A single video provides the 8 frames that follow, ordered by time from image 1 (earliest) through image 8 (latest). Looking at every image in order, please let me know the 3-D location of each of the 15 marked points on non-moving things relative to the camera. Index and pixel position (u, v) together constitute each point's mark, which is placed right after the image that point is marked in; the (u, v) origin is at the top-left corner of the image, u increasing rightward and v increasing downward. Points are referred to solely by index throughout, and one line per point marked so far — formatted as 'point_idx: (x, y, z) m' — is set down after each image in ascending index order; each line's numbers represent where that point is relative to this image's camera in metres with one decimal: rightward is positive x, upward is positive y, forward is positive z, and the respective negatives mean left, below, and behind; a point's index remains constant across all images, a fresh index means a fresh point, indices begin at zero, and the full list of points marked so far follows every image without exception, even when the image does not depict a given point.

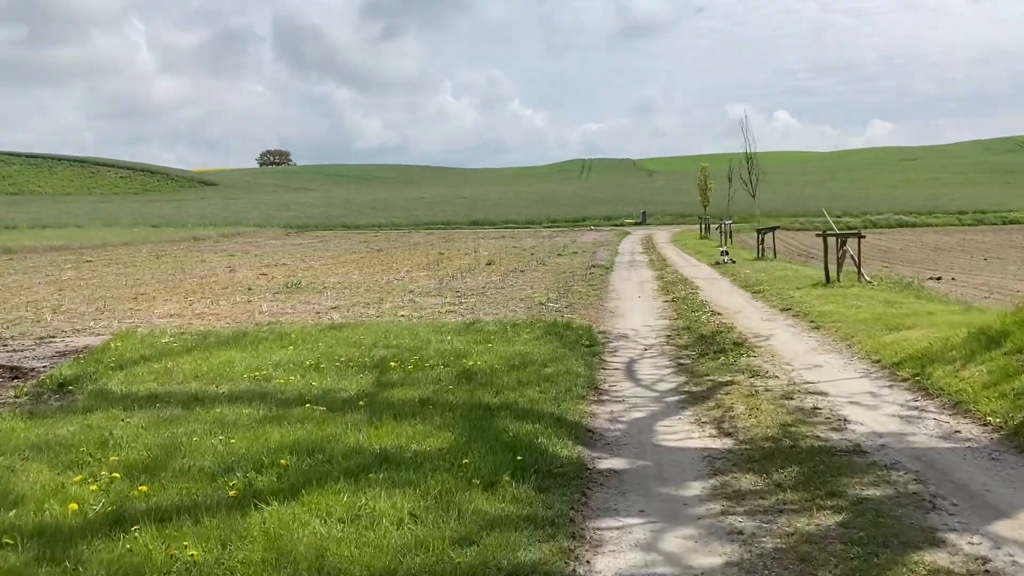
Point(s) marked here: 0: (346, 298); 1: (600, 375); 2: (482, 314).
0: (-3.6, -0.2, +19.1) m
1: (+0.9, -0.9, +9.3) m
2: (-0.5, -0.5, +14.5) m
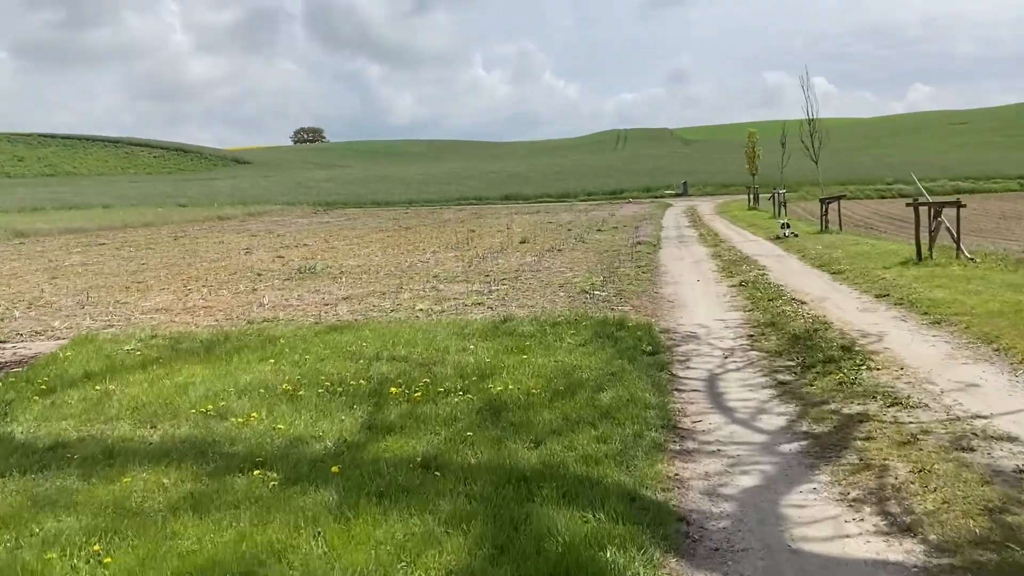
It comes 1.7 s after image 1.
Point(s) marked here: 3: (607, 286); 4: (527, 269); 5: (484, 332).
0: (-2.9, 0.0, +16.8) m
1: (+1.3, -0.9, +6.8) m
2: (0.0, -0.3, +12.1) m
3: (+1.6, 0.0, +14.7) m
4: (+0.3, +0.4, +18.9) m
5: (-0.3, -0.5, +9.6) m
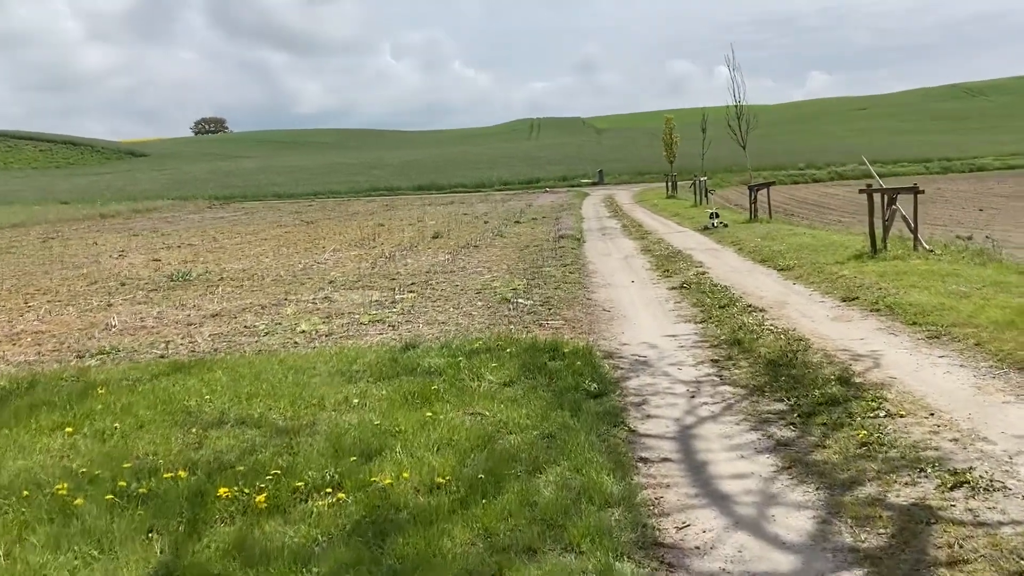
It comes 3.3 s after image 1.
0: (-4.4, -0.2, +14.2) m
1: (+0.7, -1.1, +4.7) m
2: (-1.1, -0.4, +9.8) m
3: (+0.3, 0.0, +12.6) m
4: (-1.4, +0.3, +16.6) m
5: (-1.2, -0.7, +7.4) m
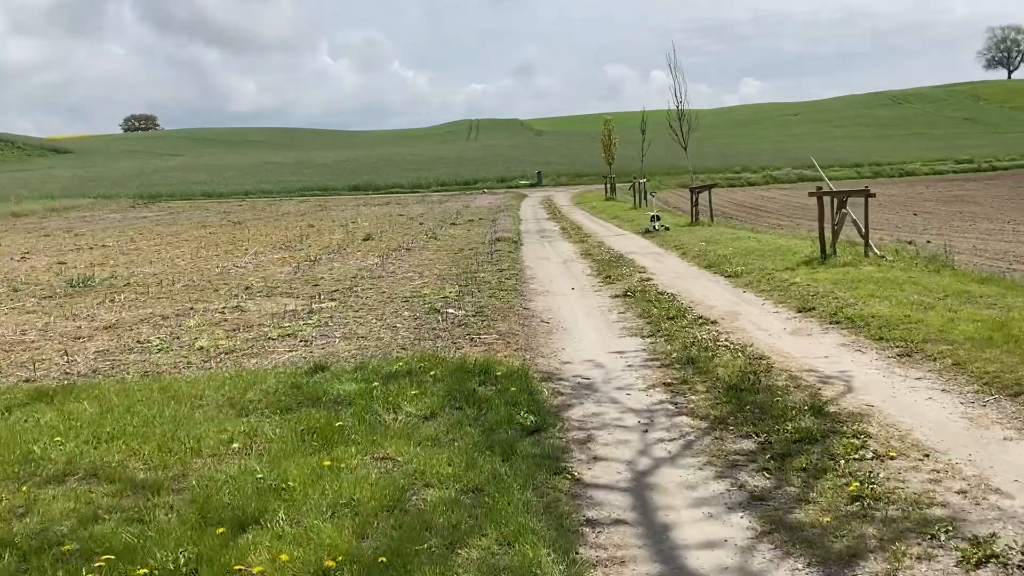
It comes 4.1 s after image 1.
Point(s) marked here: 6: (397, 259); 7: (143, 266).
0: (-5.5, -0.3, +12.8) m
1: (+0.3, -1.2, +3.7) m
2: (-1.8, -0.6, +8.7) m
3: (-0.7, -0.2, +11.5) m
4: (-2.6, +0.2, +15.4) m
5: (-1.7, -0.8, +6.2) m
6: (-2.4, +0.6, +17.8) m
7: (-8.2, +0.5, +19.3) m
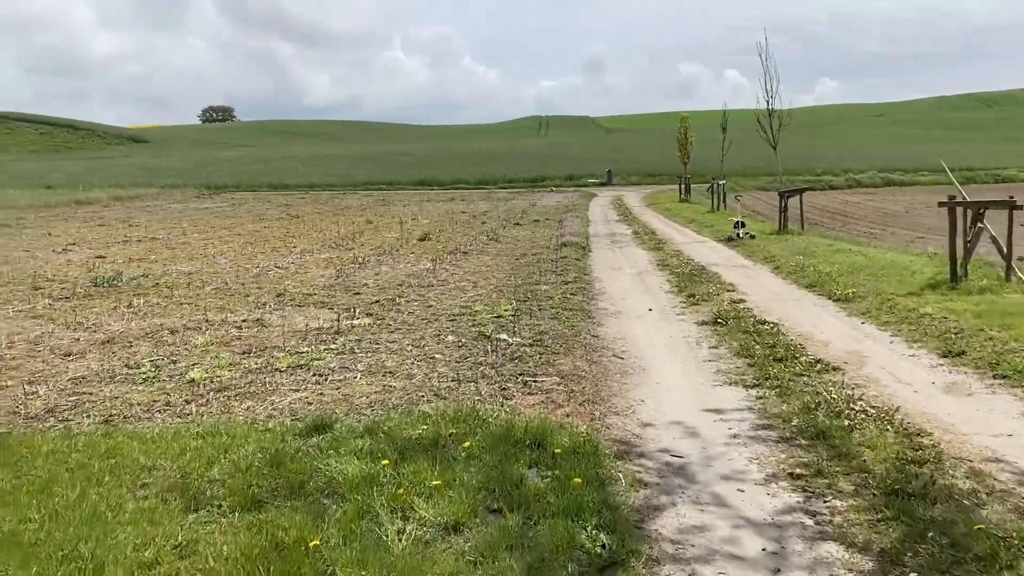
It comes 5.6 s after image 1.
0: (-4.6, -0.4, +11.3) m
1: (+0.5, -1.5, +1.8) m
2: (-1.3, -0.8, +6.9) m
3: (+0.1, -0.4, +9.7) m
4: (-1.6, +0.1, +13.7) m
5: (-1.4, -1.0, +4.5) m
6: (-1.1, +0.4, +16.1) m
7: (-6.9, +0.5, +18.0) m
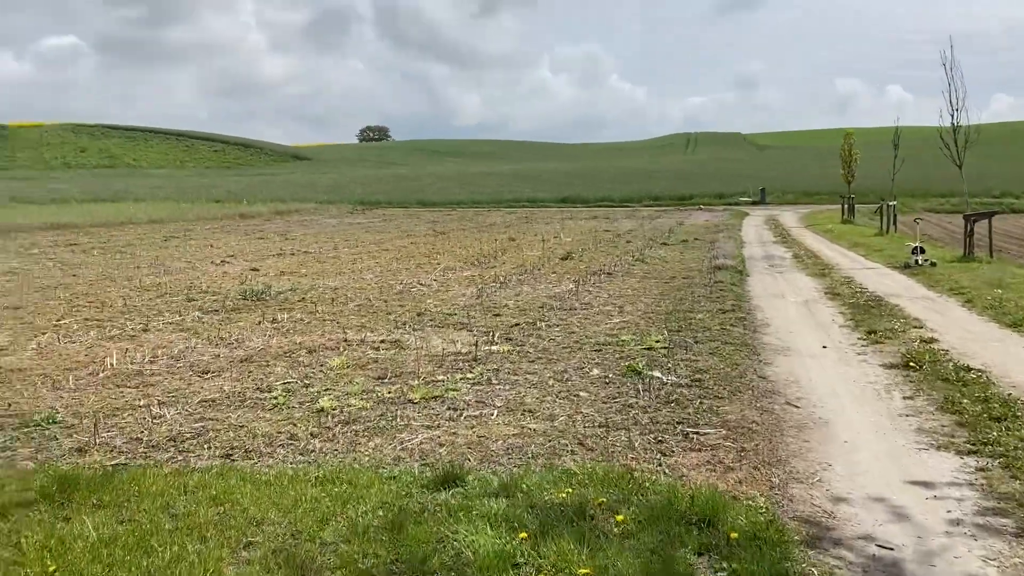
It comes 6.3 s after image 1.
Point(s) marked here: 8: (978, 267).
0: (-2.7, -0.6, +11.1) m
1: (+0.7, -1.6, +0.9) m
2: (-0.2, -1.0, +6.2) m
3: (+1.6, -0.7, +8.7) m
4: (+0.7, -0.3, +13.0) m
5: (-0.7, -1.1, +3.8) m
6: (+1.5, 0.0, +15.3) m
7: (-3.8, +0.2, +18.0) m
8: (+9.2, +0.4, +17.0) m
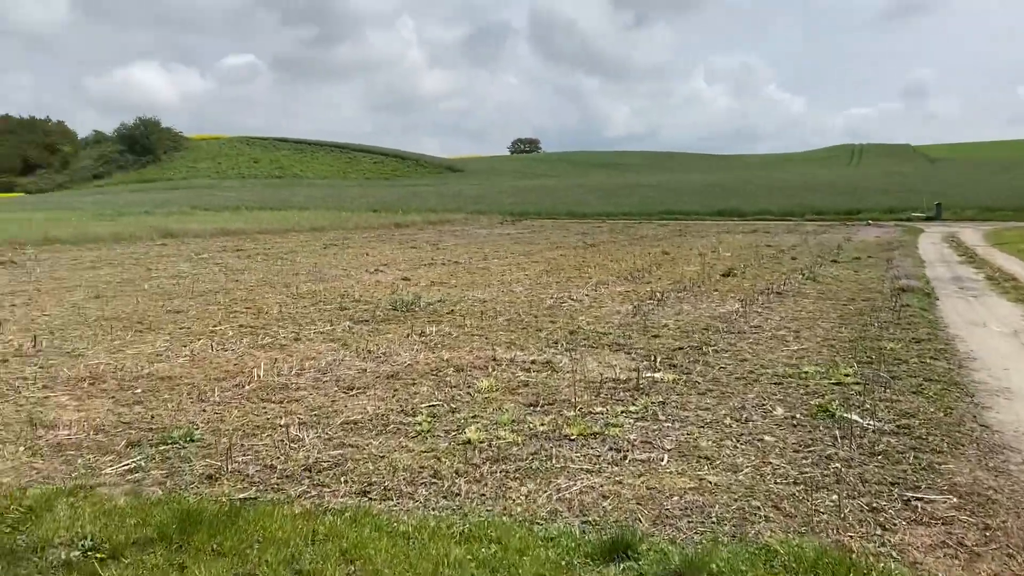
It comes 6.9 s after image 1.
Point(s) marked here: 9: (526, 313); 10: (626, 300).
0: (-0.8, -0.7, +10.6) m
1: (+0.8, -1.7, -0.1) m
2: (+0.9, -1.1, +5.3) m
3: (+3.1, -0.9, +7.5) m
4: (+2.9, -0.6, +11.8) m
5: (0.0, -1.2, +3.0) m
6: (+4.1, -0.3, +14.0) m
7: (-0.7, 0.0, +17.6) m
8: (+11.9, -0.1, +14.4) m
9: (+0.2, -0.4, +14.0) m
10: (+2.0, -0.2, +15.6) m
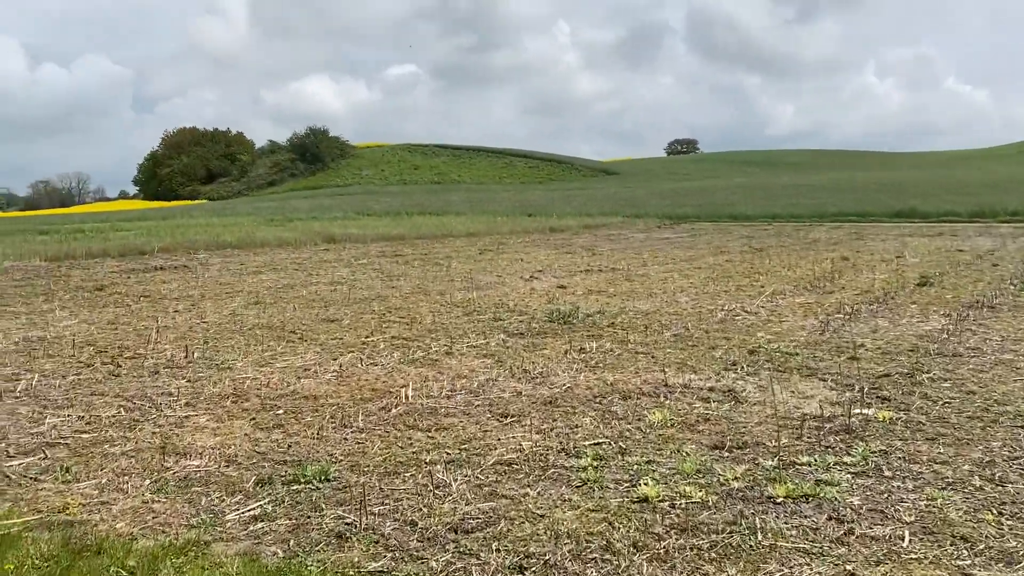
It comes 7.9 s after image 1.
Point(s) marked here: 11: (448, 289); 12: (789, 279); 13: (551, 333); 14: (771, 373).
0: (+1.1, -0.9, +9.5) m
1: (+0.8, -1.8, -1.2) m
2: (+1.8, -1.2, +4.0) m
3: (+4.4, -1.1, +5.8) m
4: (+4.9, -0.7, +10.1) m
5: (+0.5, -1.4, +2.0) m
6: (+6.5, -0.5, +12.0) m
7: (+2.4, -0.2, +16.5) m
8: (+14.3, -0.4, +11.1) m
9: (+2.7, -0.6, +12.7) m
10: (+4.7, -0.4, +14.0) m
11: (-1.4, 0.0, +18.0) m
12: (+6.4, +0.2, +20.0) m
13: (+0.5, -0.6, +12.4) m
14: (+2.7, -0.9, +9.1) m
